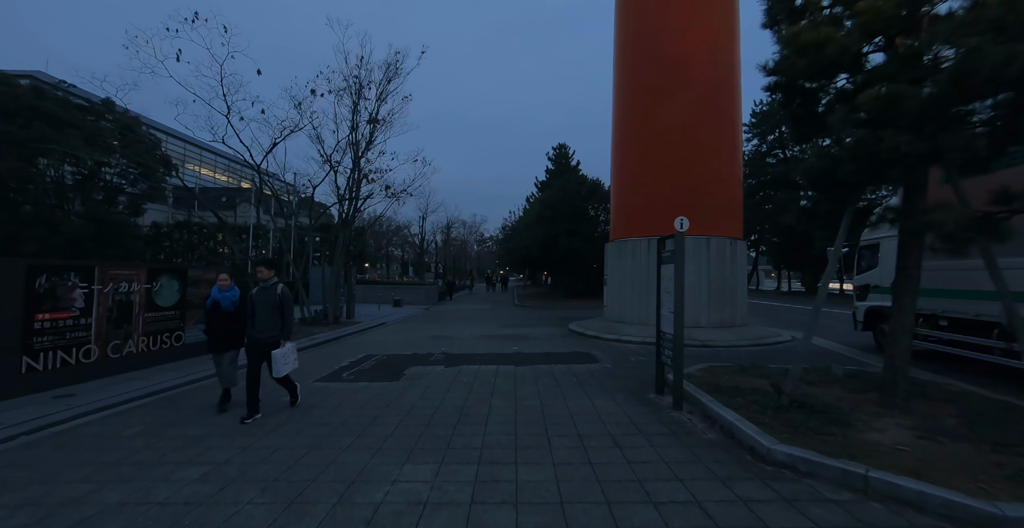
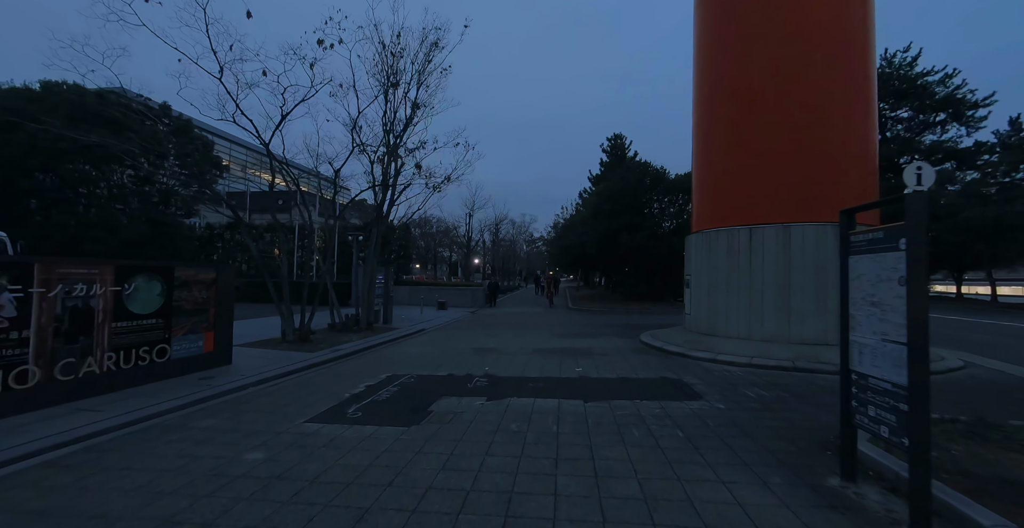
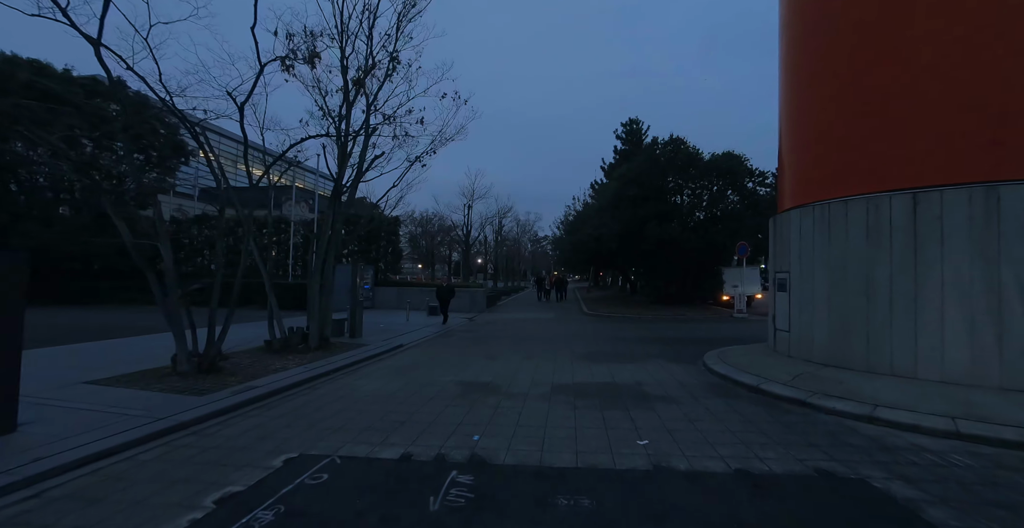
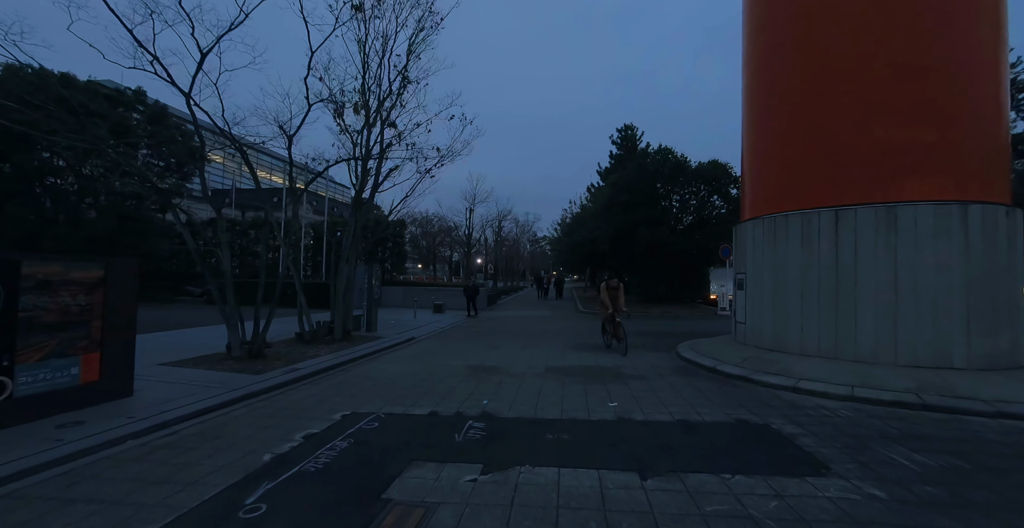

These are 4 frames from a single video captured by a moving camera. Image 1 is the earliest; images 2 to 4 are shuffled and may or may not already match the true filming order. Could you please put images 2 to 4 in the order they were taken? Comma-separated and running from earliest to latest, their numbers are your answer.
2, 4, 3
